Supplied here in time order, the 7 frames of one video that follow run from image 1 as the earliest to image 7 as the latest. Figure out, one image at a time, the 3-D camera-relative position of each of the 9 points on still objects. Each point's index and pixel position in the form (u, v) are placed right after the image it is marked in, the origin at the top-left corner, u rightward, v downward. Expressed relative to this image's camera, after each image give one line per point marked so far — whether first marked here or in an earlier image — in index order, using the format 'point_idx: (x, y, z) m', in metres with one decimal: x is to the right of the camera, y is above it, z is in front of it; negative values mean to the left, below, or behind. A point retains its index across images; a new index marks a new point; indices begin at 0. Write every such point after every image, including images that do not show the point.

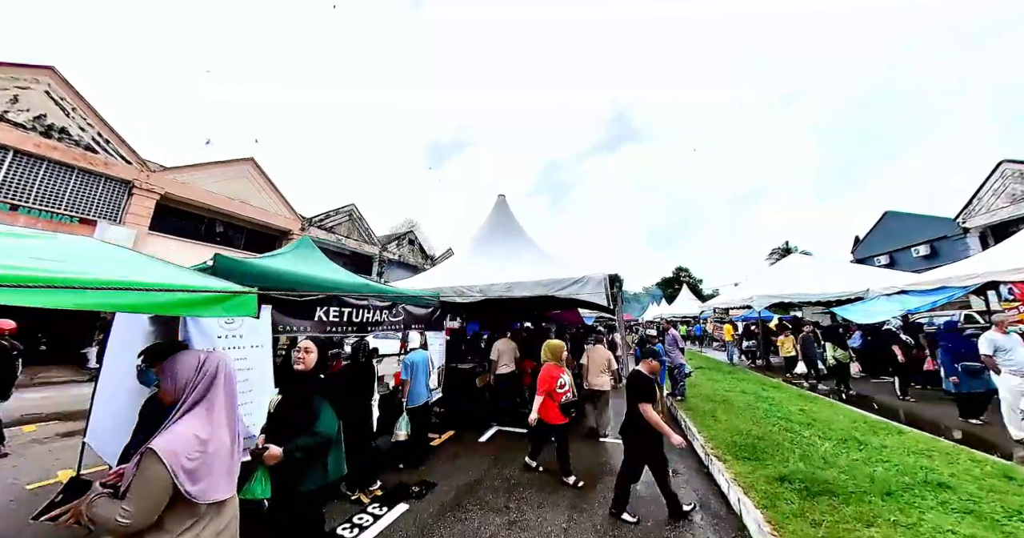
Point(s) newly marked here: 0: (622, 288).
0: (+1.8, -0.3, +5.2) m
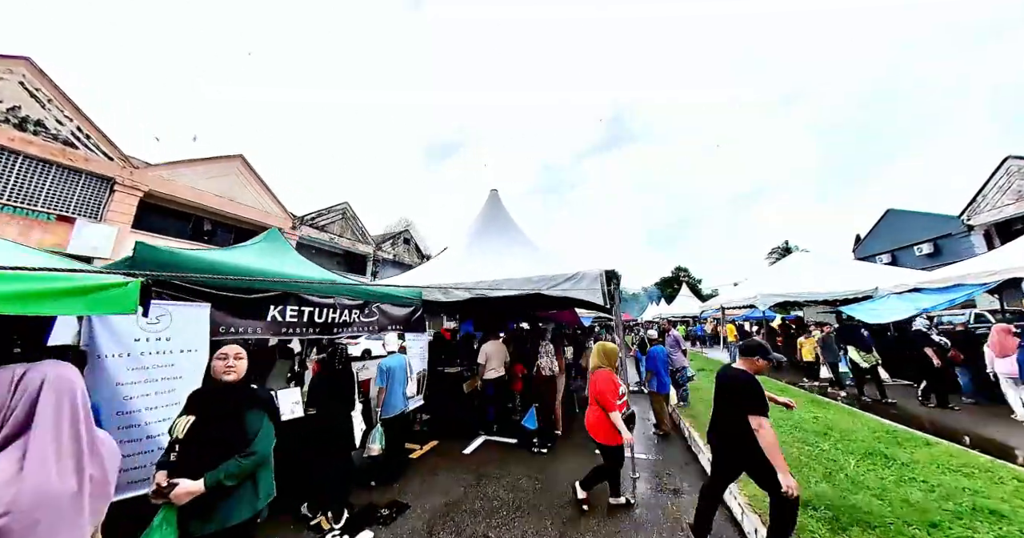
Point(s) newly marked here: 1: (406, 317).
0: (+1.6, -0.2, +4.7) m
1: (-1.9, -0.8, +5.6) m
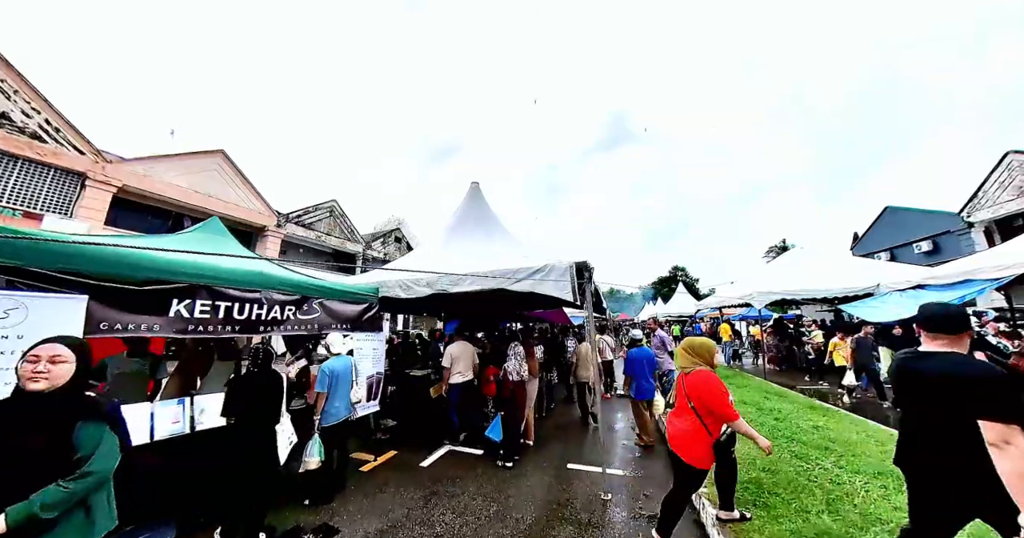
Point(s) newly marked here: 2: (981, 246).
0: (+1.1, -0.1, +4.2) m
1: (-2.5, -0.7, +5.0) m
2: (+29.4, +1.4, +20.0) m
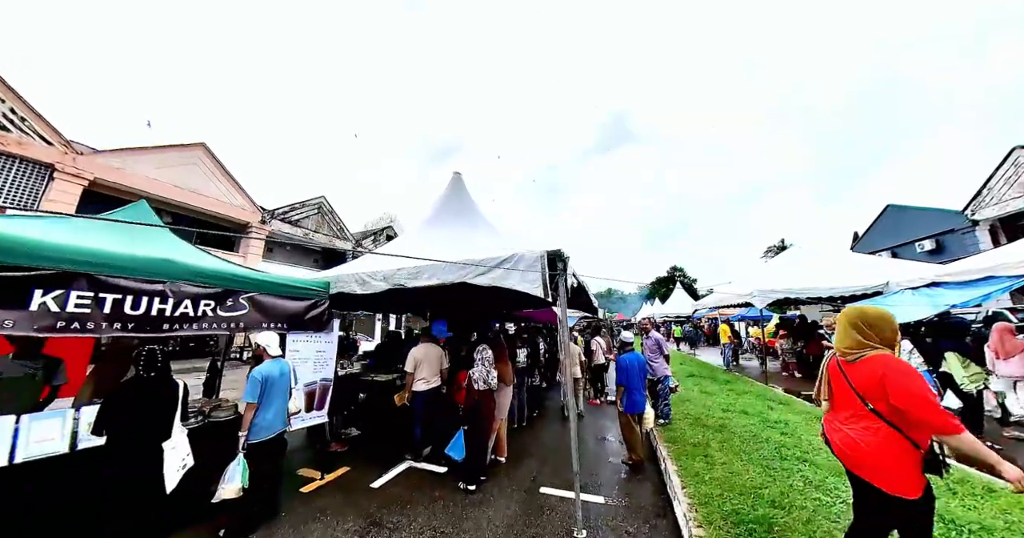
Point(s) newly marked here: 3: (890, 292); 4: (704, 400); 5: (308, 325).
0: (+0.6, 0.0, +3.5) m
1: (-2.9, -0.6, +4.3) m
2: (+28.9, +1.4, +19.5) m
3: (+10.4, -0.6, +8.8) m
4: (+3.7, -2.5, +6.2) m
5: (-2.8, -0.8, +4.4) m
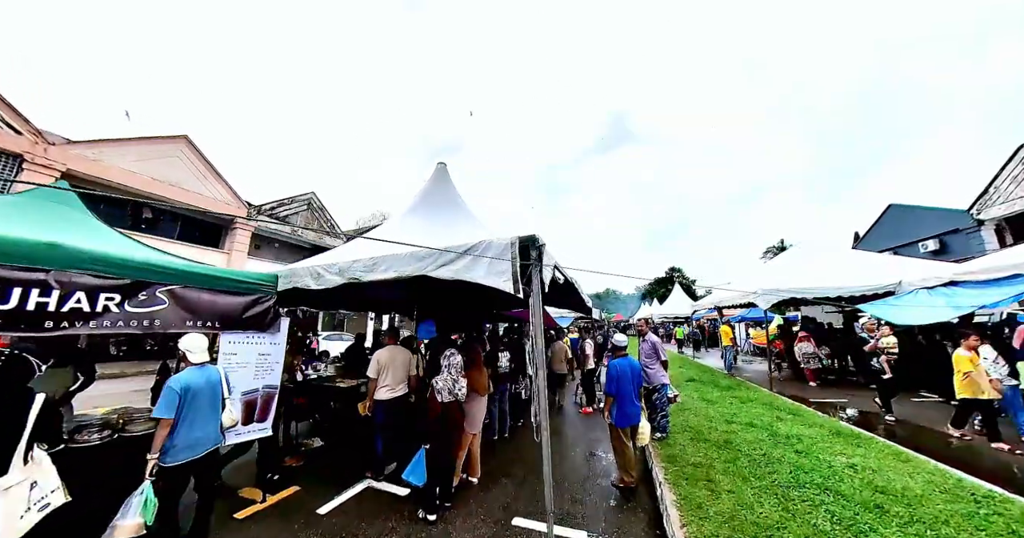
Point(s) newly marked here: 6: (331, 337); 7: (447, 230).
0: (+0.3, +0.1, +2.9) m
1: (-3.2, -0.5, +3.7) m
2: (+28.5, +1.4, +19.0) m
3: (+10.1, -0.6, +8.2) m
4: (+3.4, -2.5, +5.6) m
5: (-3.1, -0.7, +3.8) m
6: (-9.4, -3.5, +16.6) m
7: (-1.4, +0.8, +7.0) m
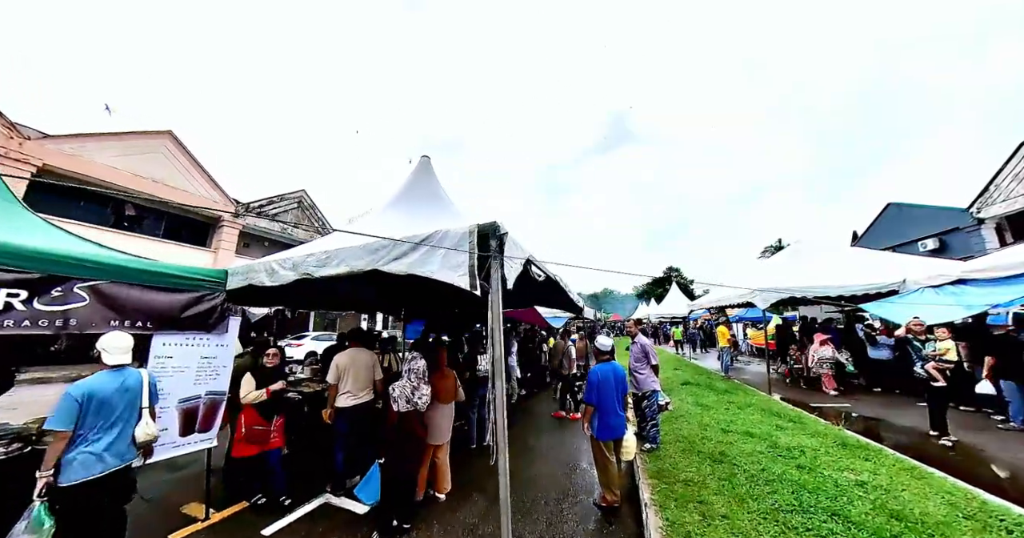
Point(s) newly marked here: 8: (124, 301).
0: (0.0, +0.1, +2.6) m
1: (-3.5, -0.4, +3.3) m
2: (+28.1, +1.4, +18.7) m
3: (+9.7, -0.5, +7.9) m
4: (+3.1, -2.4, +5.3) m
5: (-3.4, -0.6, +3.4) m
6: (-9.7, -3.5, +16.1) m
7: (-1.7, +0.8, +6.6) m
8: (-3.7, -0.3, +3.1) m
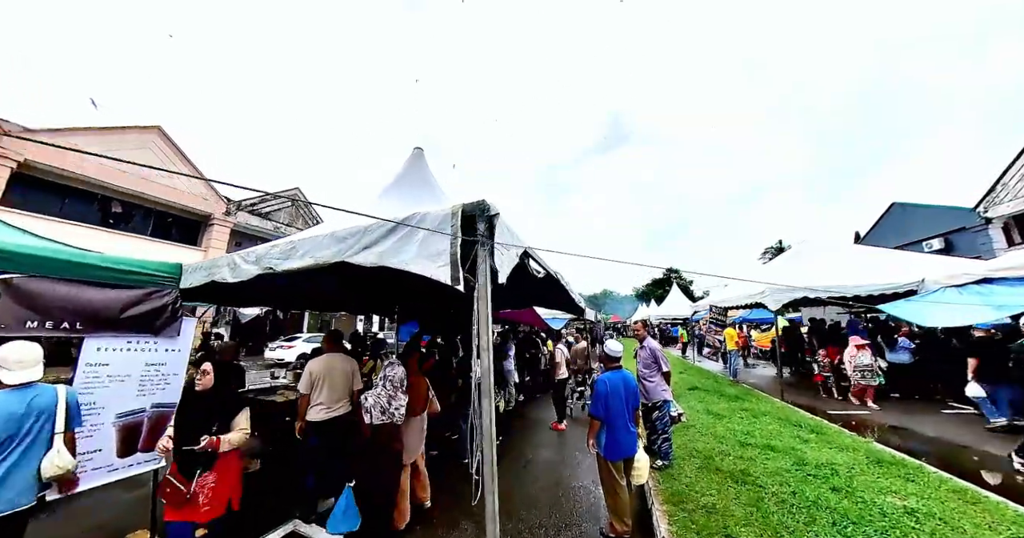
0: (0.0, +0.2, +2.1) m
1: (-3.6, -0.4, +2.9) m
2: (+28.0, +1.4, +18.4) m
3: (+9.7, -0.5, +7.5) m
4: (+3.0, -2.4, +4.8) m
5: (-3.5, -0.5, +3.0) m
6: (-9.8, -3.4, +15.6) m
7: (-1.8, +0.9, +6.1) m
8: (-3.8, -0.3, +2.6) m
